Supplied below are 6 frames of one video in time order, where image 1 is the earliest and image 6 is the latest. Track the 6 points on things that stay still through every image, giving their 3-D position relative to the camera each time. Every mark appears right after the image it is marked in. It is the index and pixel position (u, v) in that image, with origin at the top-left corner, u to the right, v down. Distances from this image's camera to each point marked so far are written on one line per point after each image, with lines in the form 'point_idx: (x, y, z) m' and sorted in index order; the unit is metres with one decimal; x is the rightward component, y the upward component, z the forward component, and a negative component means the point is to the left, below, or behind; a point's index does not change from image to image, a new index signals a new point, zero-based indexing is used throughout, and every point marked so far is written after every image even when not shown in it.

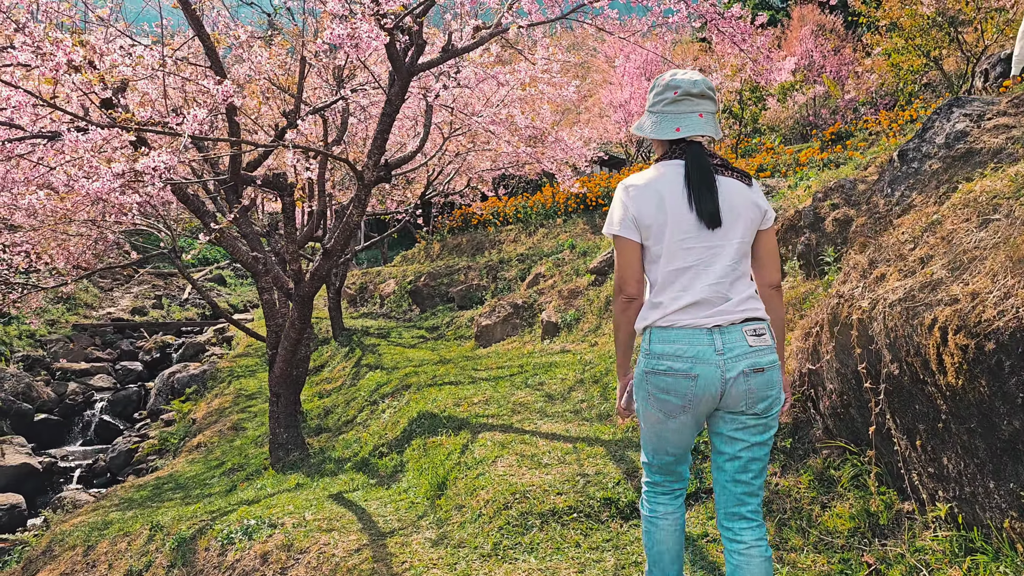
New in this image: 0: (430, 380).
0: (-0.8, -0.9, +7.9) m
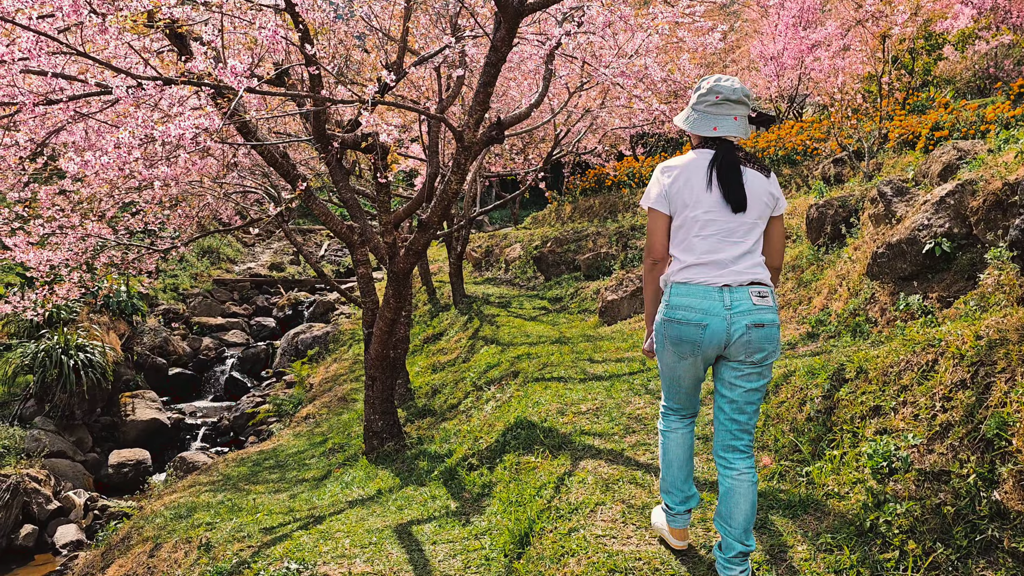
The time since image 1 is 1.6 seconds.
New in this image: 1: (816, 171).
0: (+0.2, -0.7, +7.0) m
1: (+5.3, +2.0, +14.6) m
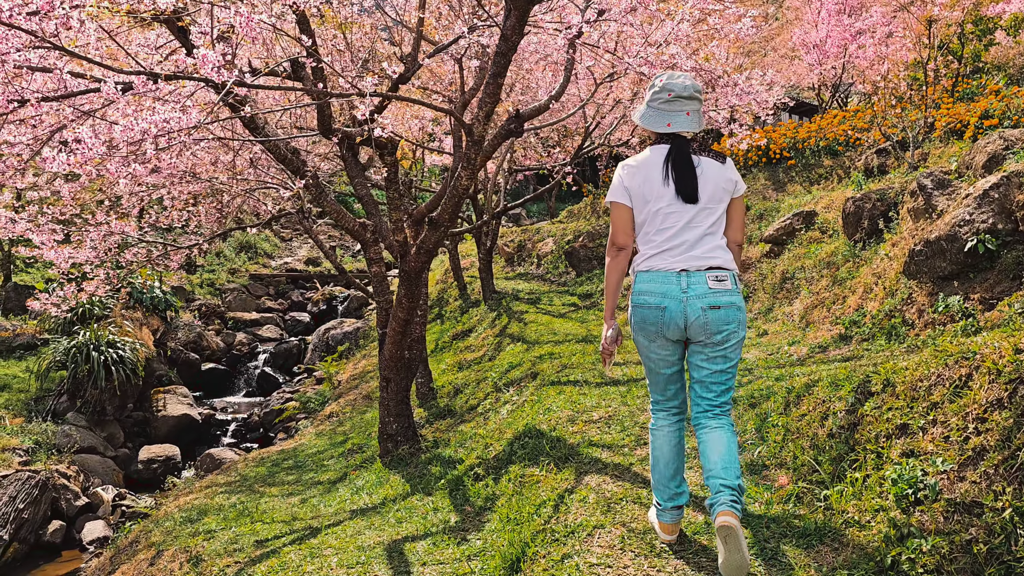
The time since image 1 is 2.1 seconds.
0: (+0.4, -0.7, +6.8) m
1: (+5.8, +2.1, +14.0) m
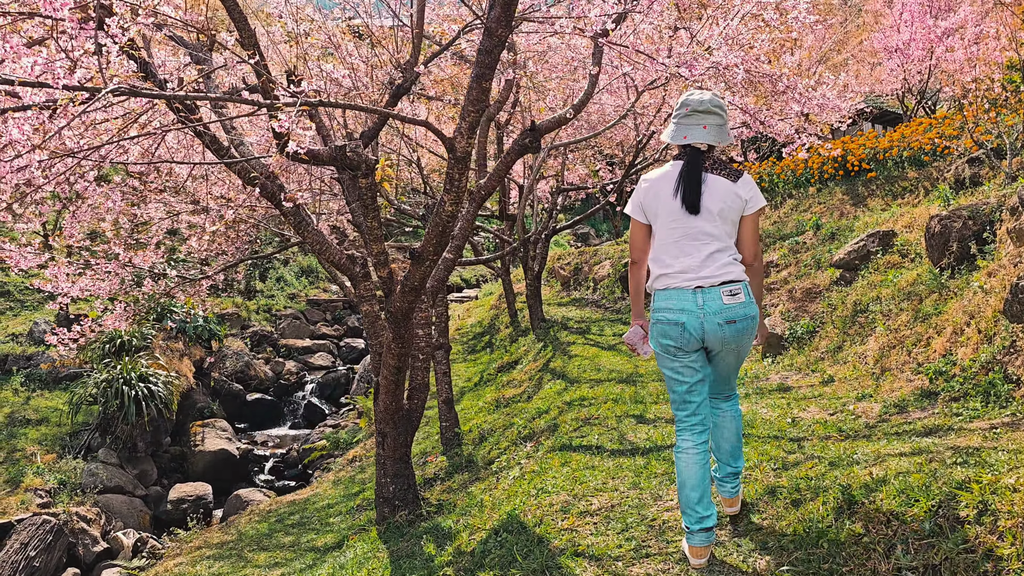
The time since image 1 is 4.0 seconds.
0: (+0.5, -0.9, +5.8) m
1: (+6.5, +1.7, +12.6) m
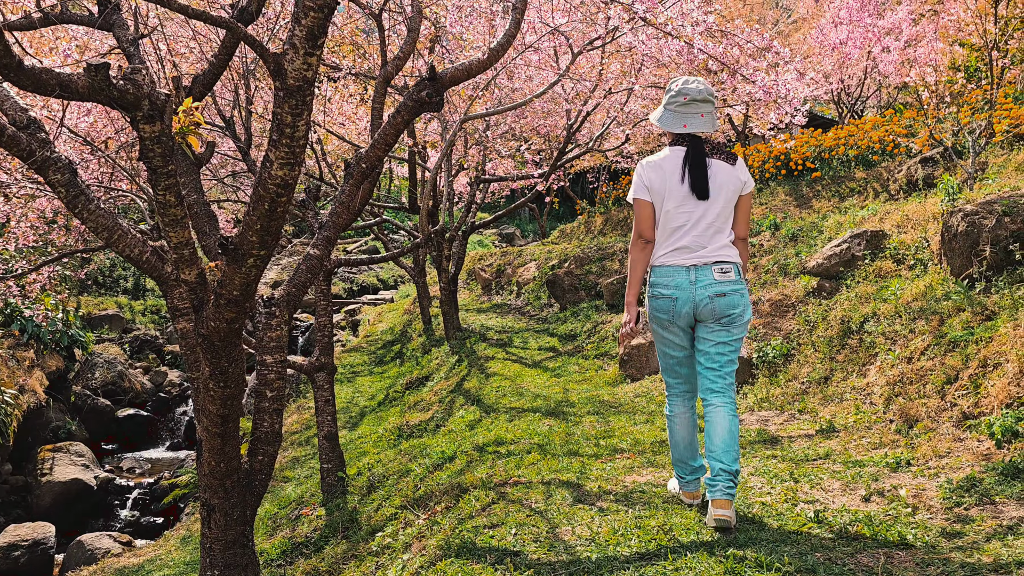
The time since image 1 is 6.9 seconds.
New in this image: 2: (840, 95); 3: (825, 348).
0: (-0.1, -1.0, +4.1) m
1: (+5.3, +1.6, +11.4) m
2: (+7.0, +4.1, +17.7) m
3: (+2.1, -0.4, +5.5) m
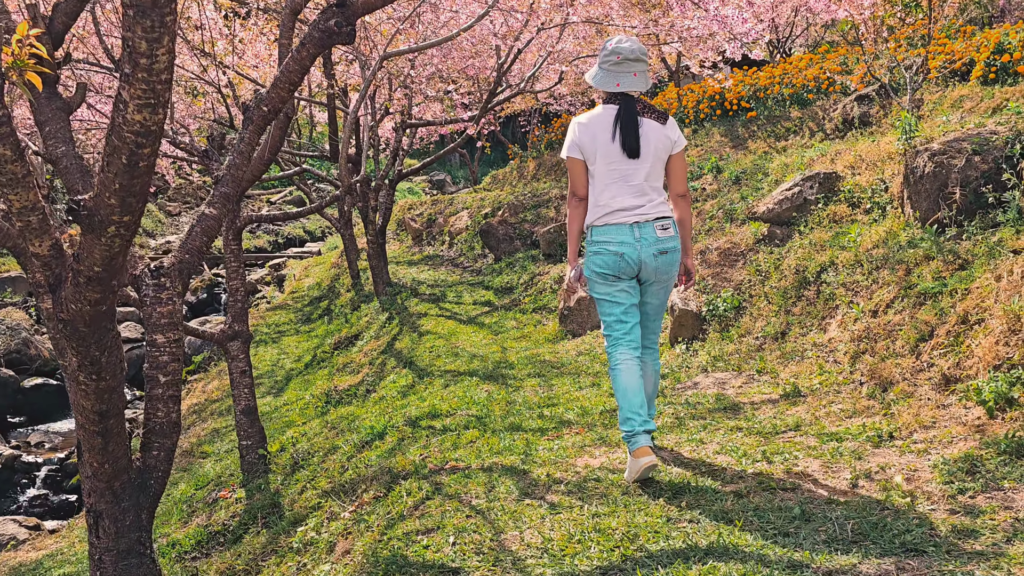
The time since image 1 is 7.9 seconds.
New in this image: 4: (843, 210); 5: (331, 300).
0: (-0.4, -0.8, +3.6) m
1: (+4.4, +2.4, +11.1) m
2: (+5.5, +5.3, +17.3) m
3: (+1.7, -0.1, +5.2) m
4: (+2.2, +0.5, +5.5) m
5: (-2.9, -0.2, +13.4) m
